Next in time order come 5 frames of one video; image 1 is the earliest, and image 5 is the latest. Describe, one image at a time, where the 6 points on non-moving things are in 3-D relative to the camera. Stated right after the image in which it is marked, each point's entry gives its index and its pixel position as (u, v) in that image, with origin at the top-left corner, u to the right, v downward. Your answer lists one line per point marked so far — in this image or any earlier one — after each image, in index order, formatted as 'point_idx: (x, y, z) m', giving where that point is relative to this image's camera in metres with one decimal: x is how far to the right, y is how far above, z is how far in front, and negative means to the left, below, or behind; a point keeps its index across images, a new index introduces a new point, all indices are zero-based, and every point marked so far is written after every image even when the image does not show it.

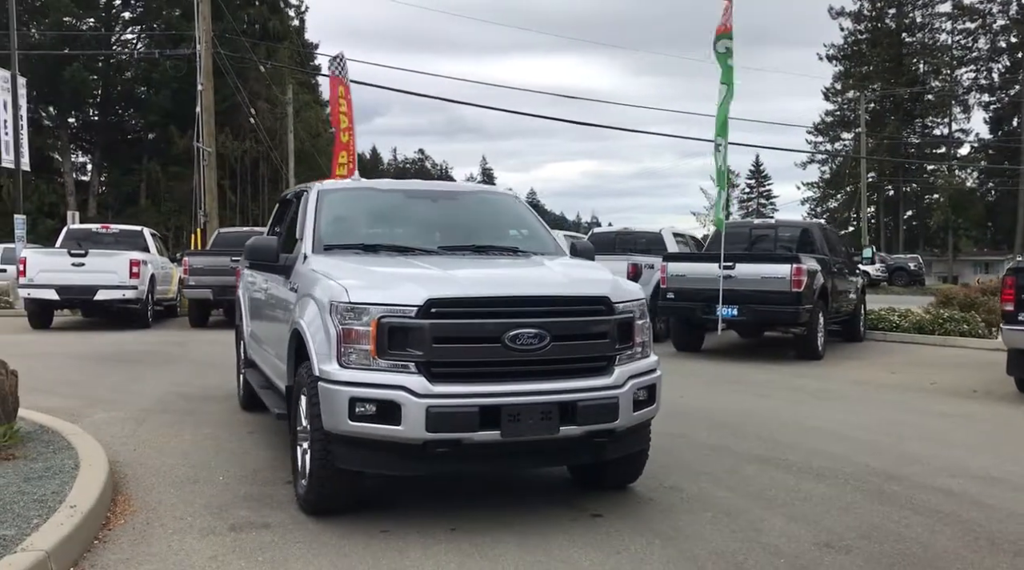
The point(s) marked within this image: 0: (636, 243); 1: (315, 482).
0: (+2.6, +0.9, +18.4) m
1: (-1.1, -1.1, +5.0) m
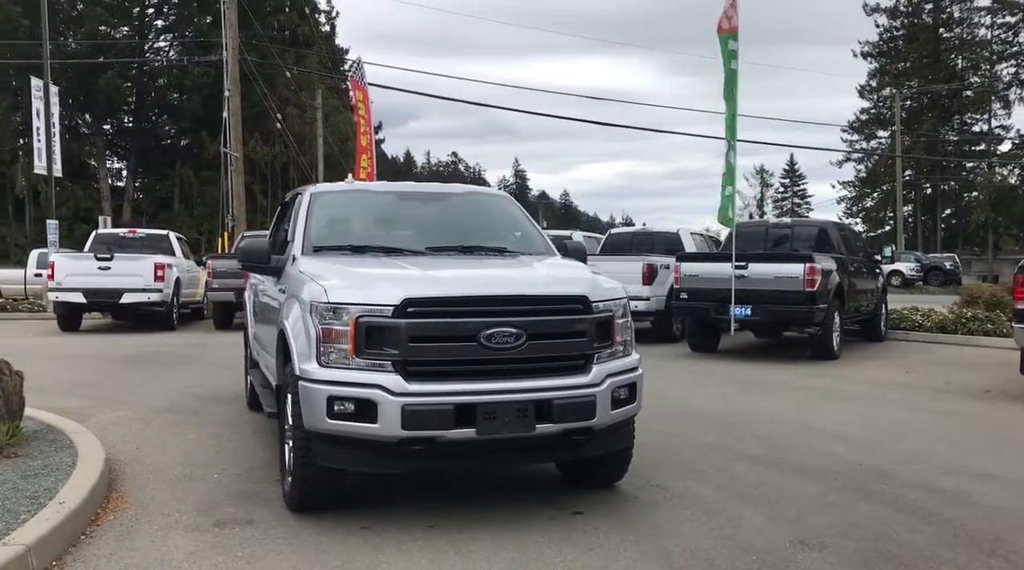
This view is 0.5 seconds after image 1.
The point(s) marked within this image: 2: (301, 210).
0: (+2.9, +0.9, +18.4) m
1: (-1.2, -1.1, +5.1) m
2: (-1.6, +0.6, +6.5) m
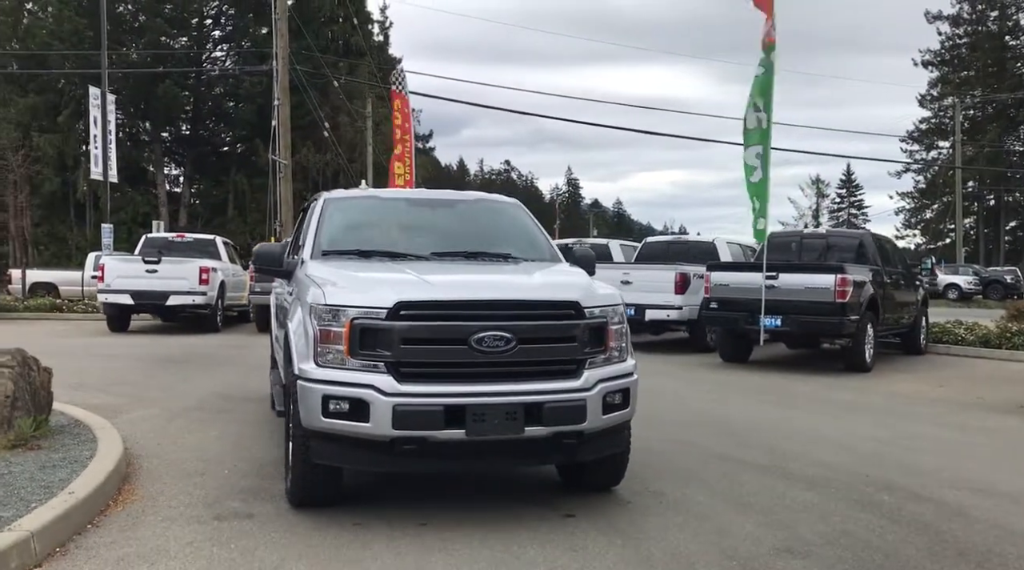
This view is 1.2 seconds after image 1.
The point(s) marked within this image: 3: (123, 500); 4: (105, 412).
0: (+3.7, +0.7, +18.3) m
1: (-1.3, -1.1, +5.3) m
2: (-1.5, +0.5, +6.7) m
3: (-2.4, -1.3, +5.5) m
4: (-4.0, -1.2, +8.7) m
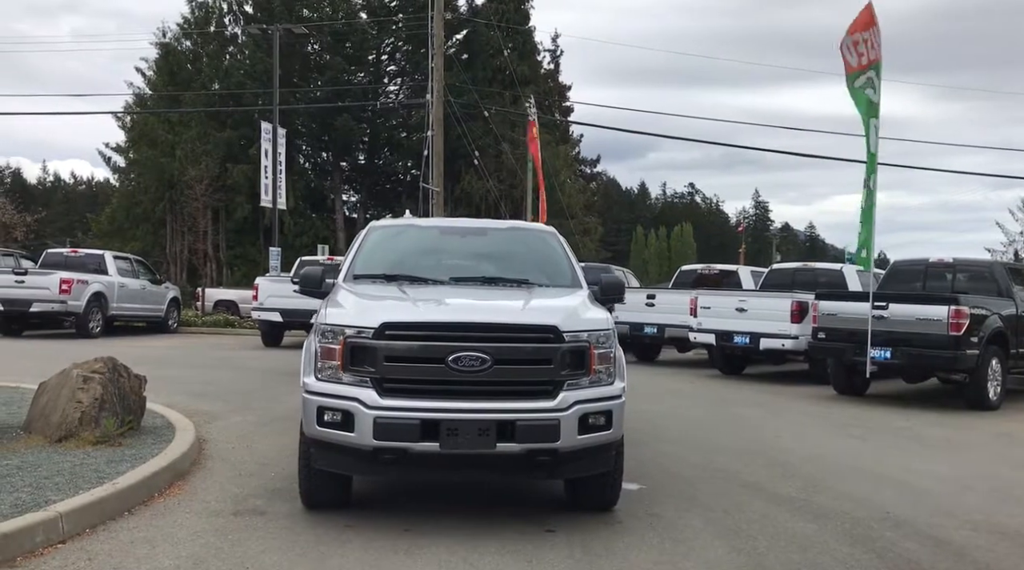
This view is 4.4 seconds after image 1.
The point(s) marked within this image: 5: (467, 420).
0: (+6.0, +0.1, +17.7) m
1: (-1.3, -1.2, +5.8) m
2: (-1.3, +0.4, +7.3) m
3: (-2.4, -1.5, +6.3) m
4: (-3.4, -1.4, +9.7) m
5: (-0.3, -0.8, +5.2) m
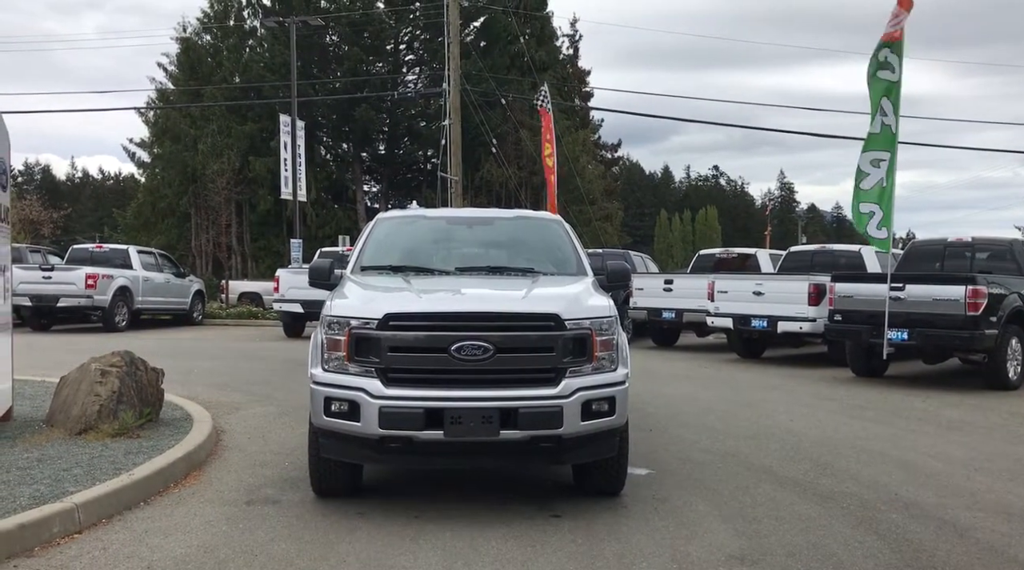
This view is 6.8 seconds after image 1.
0: (+6.4, +0.4, +17.6) m
1: (-1.3, -1.2, +5.9) m
2: (-1.2, +0.4, +7.4) m
3: (-2.4, -1.4, +6.4) m
4: (-3.2, -1.4, +9.9) m
5: (-0.2, -0.7, +5.3) m
